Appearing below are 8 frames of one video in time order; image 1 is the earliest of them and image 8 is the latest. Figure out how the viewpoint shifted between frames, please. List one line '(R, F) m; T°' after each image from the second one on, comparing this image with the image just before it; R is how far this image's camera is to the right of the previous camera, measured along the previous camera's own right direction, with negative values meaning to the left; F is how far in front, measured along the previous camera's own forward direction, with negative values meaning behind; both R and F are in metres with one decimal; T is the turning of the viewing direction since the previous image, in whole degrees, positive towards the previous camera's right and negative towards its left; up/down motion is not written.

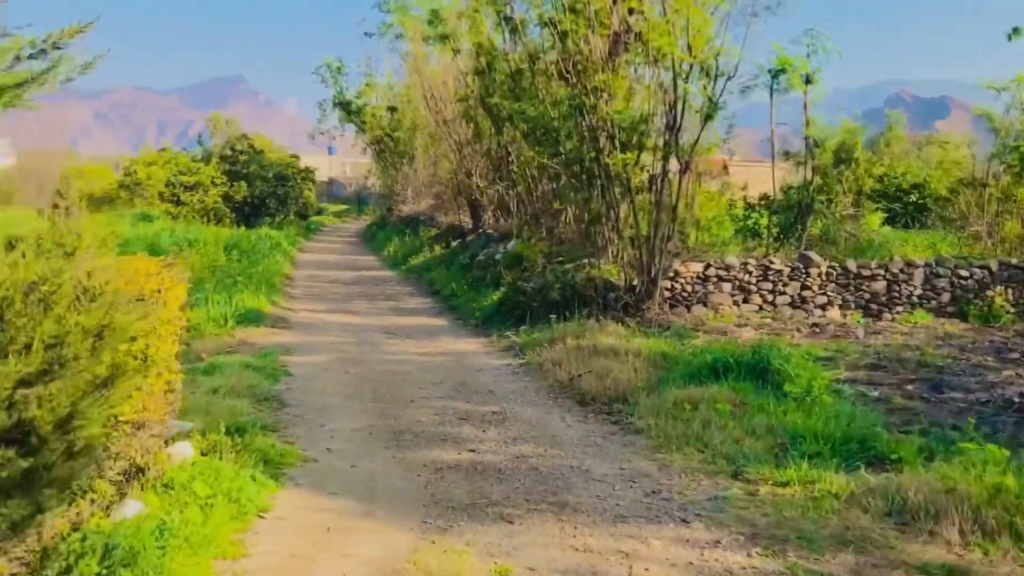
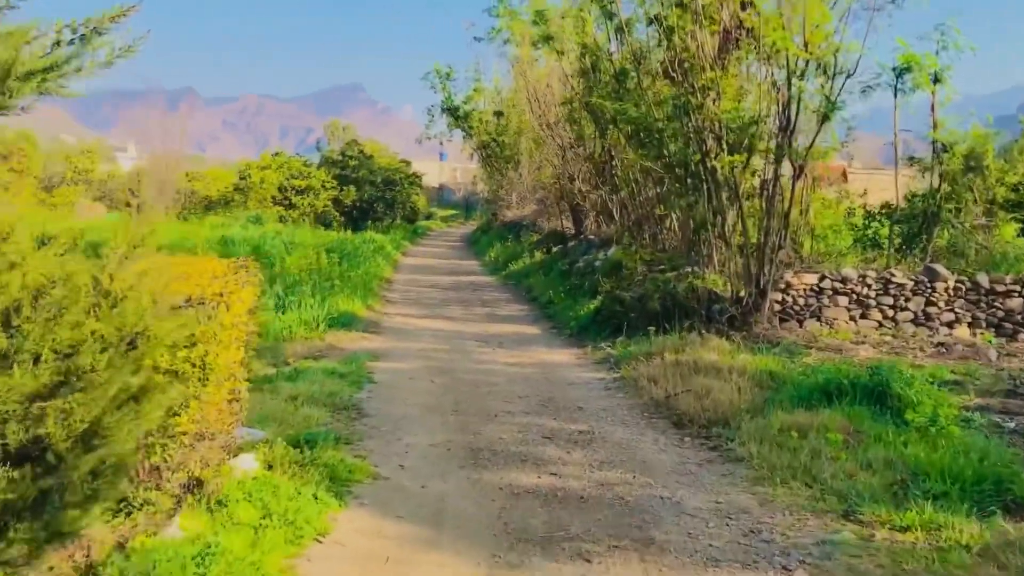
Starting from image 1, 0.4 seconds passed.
(+0.1, +0.4) m; -6°
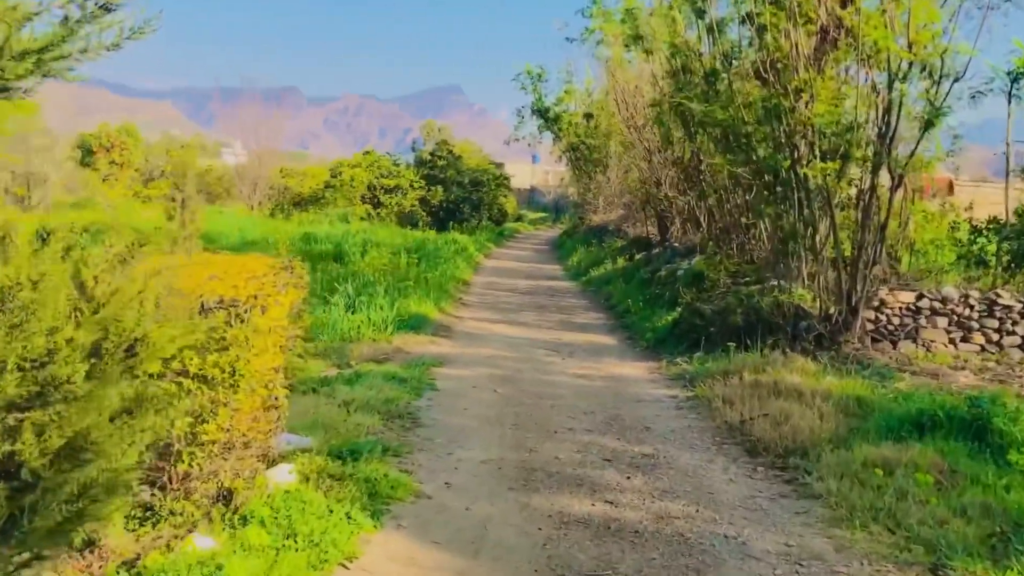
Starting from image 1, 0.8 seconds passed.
(+0.1, +0.3) m; -5°
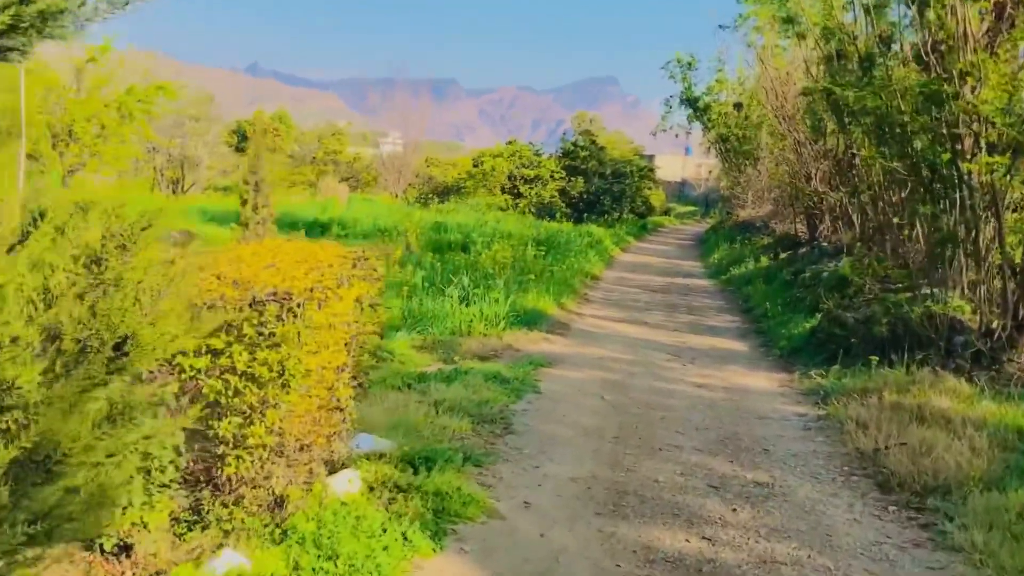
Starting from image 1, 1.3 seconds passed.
(+0.2, +0.5) m; -9°
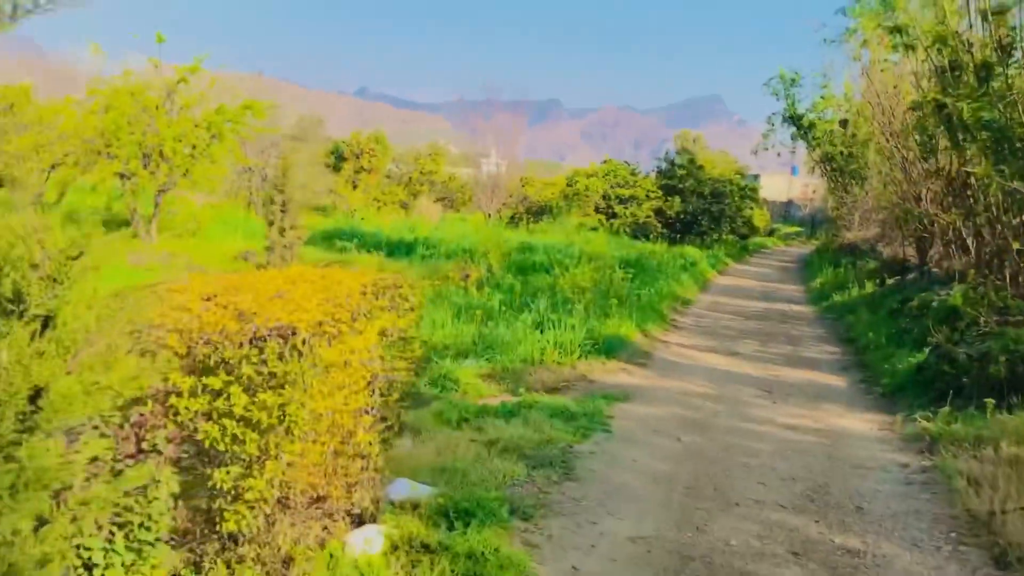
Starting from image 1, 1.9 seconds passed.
(+0.2, +0.5) m; -6°
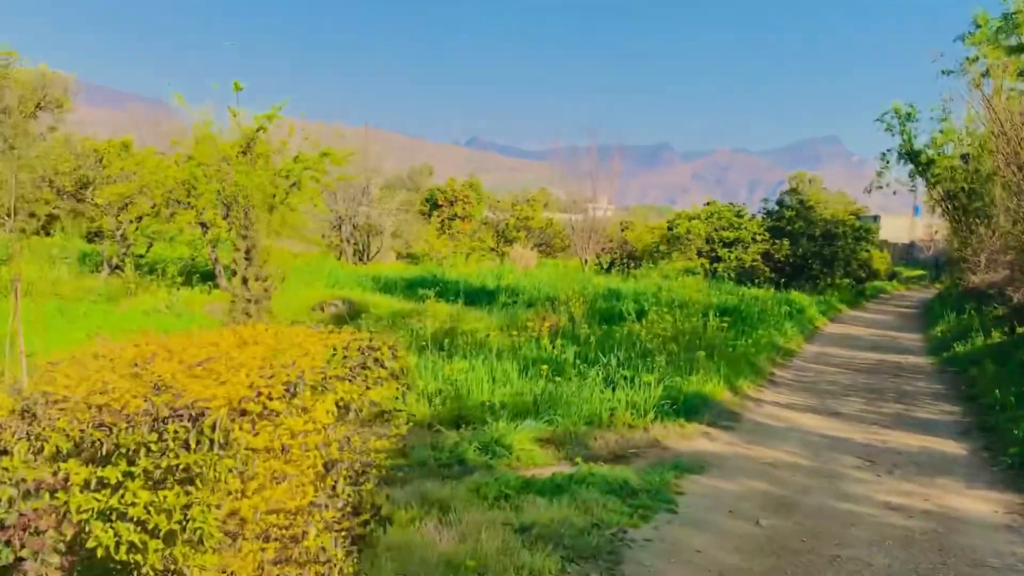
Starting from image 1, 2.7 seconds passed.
(+0.3, +0.8) m; -6°
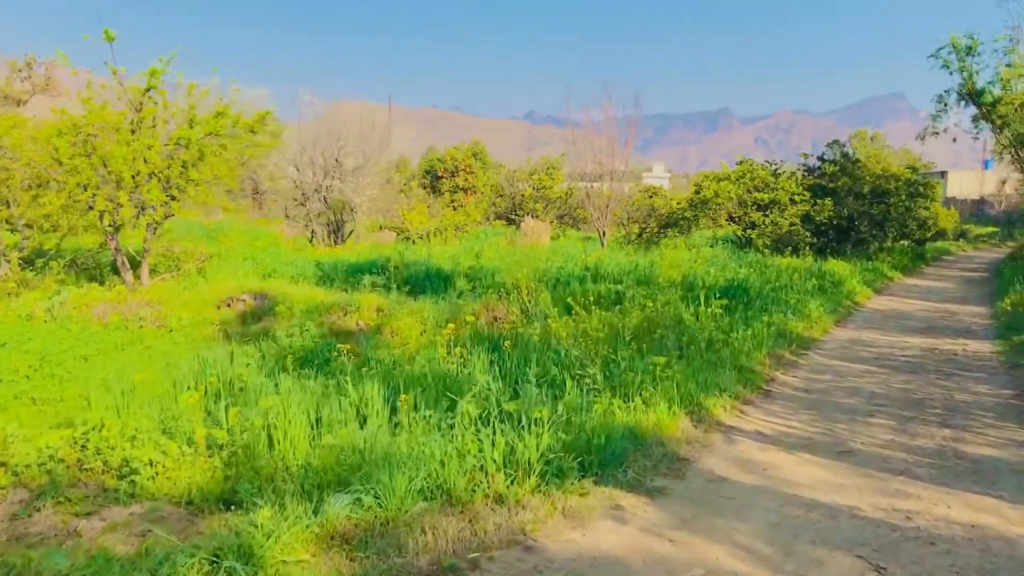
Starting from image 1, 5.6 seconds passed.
(+1.3, +2.7) m; -4°
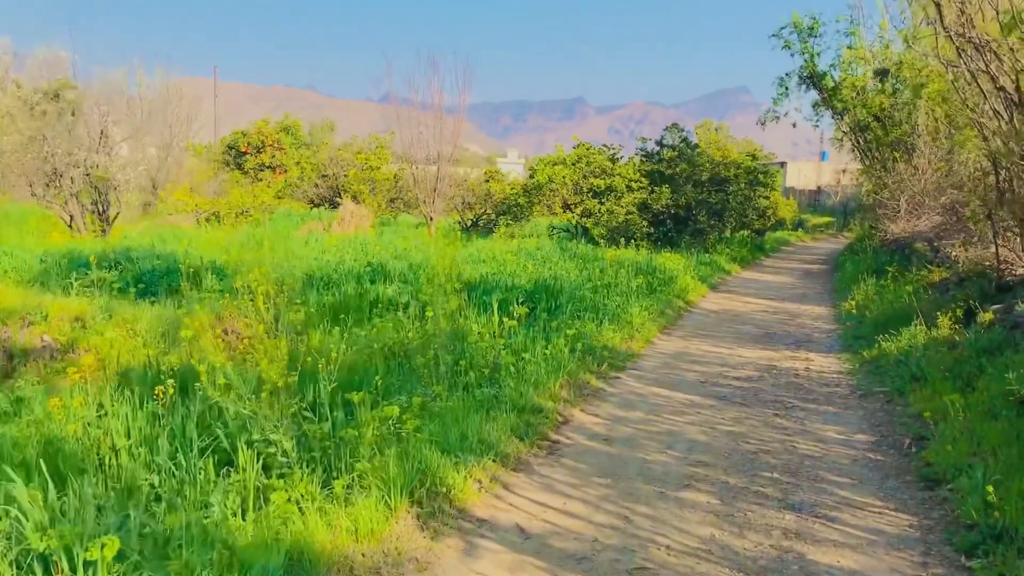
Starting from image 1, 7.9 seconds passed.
(+0.9, +2.1) m; +8°
